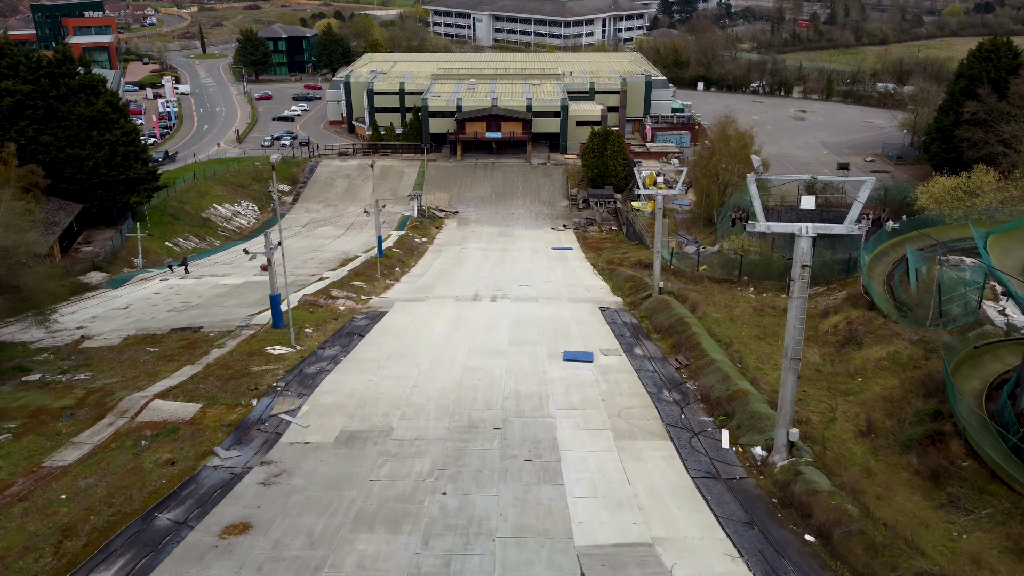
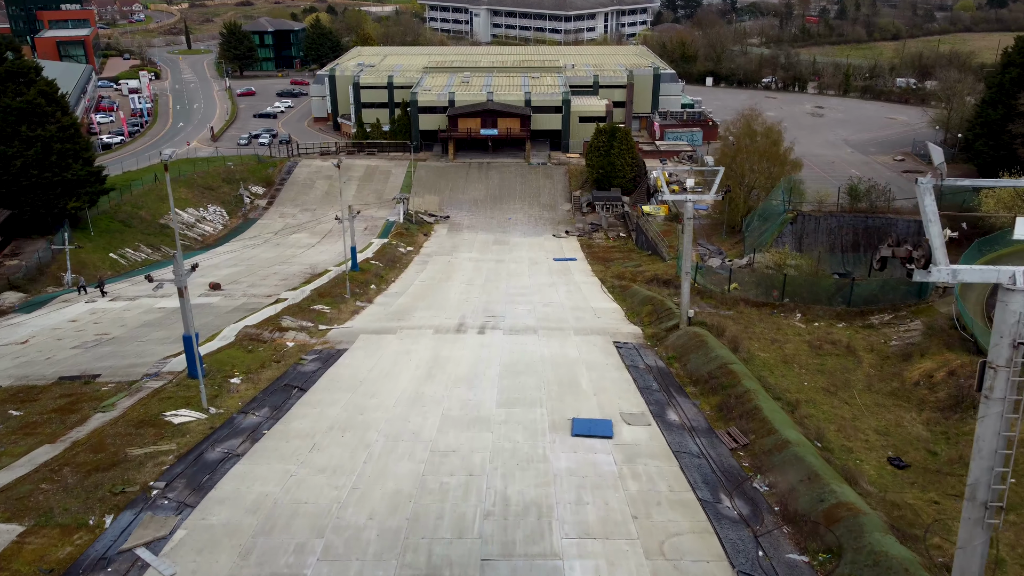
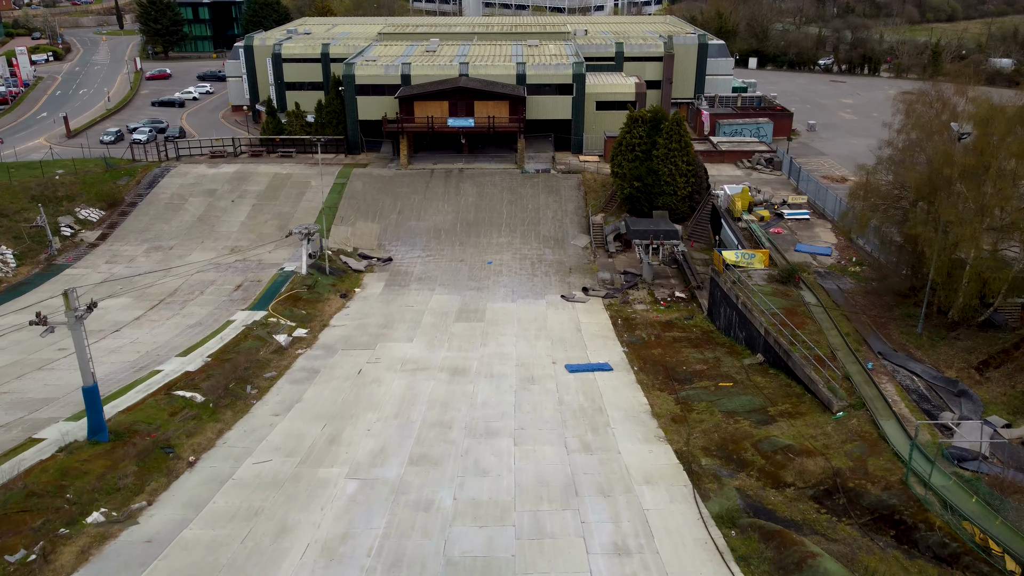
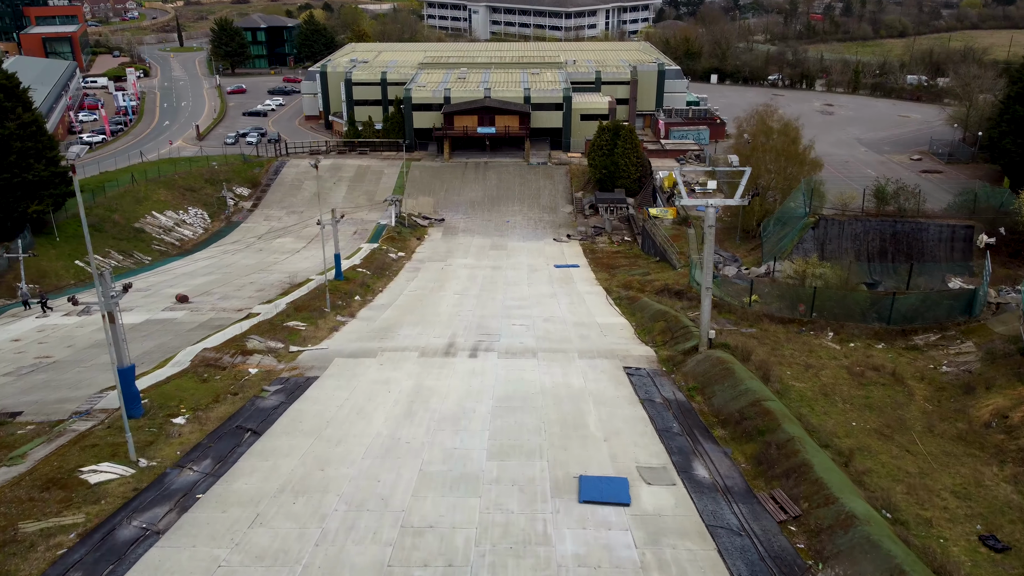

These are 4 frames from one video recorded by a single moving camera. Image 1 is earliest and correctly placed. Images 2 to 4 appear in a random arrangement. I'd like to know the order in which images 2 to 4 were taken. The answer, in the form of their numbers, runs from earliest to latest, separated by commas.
2, 4, 3
